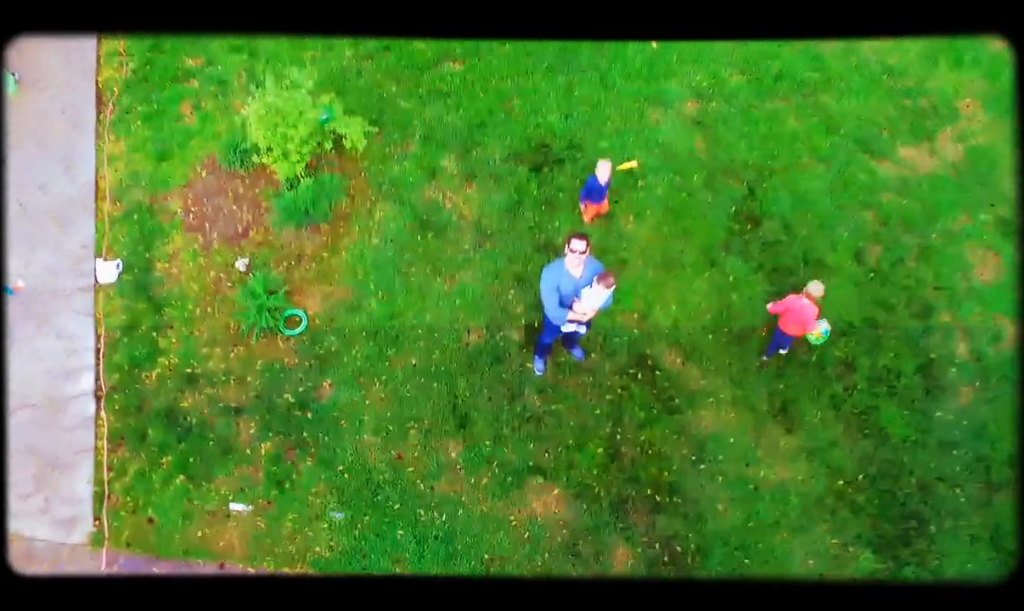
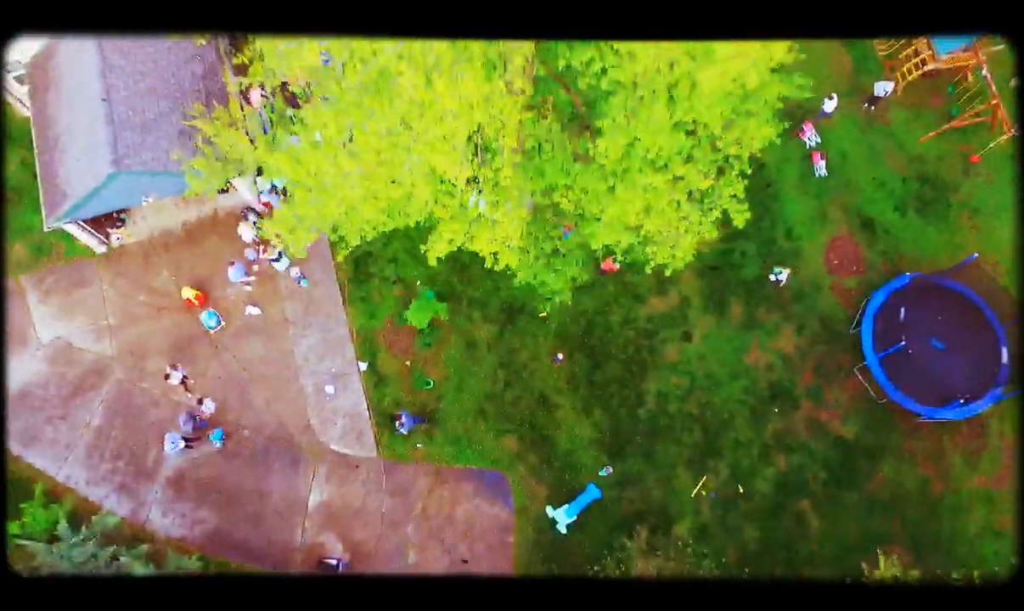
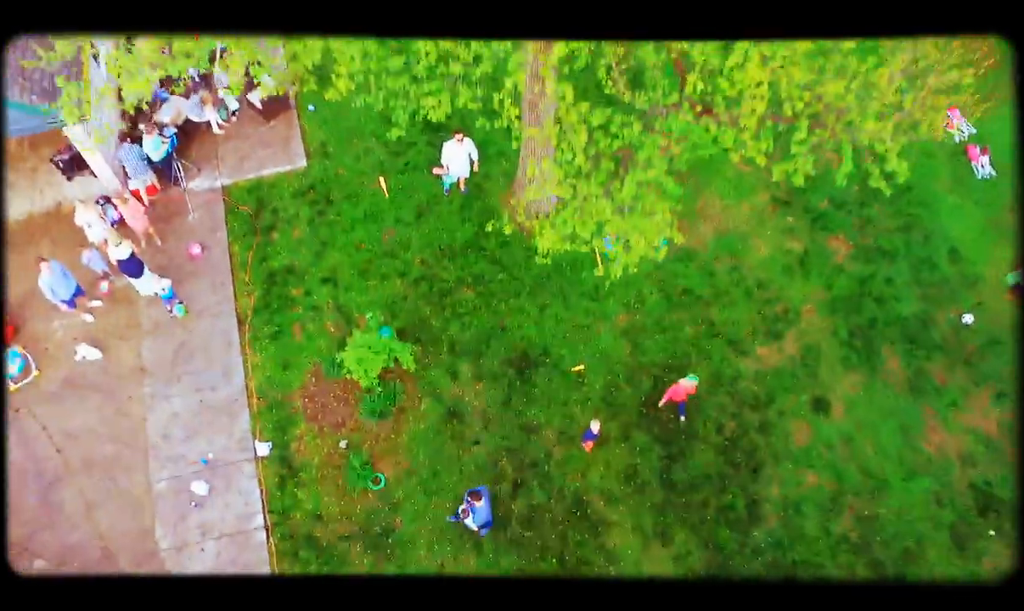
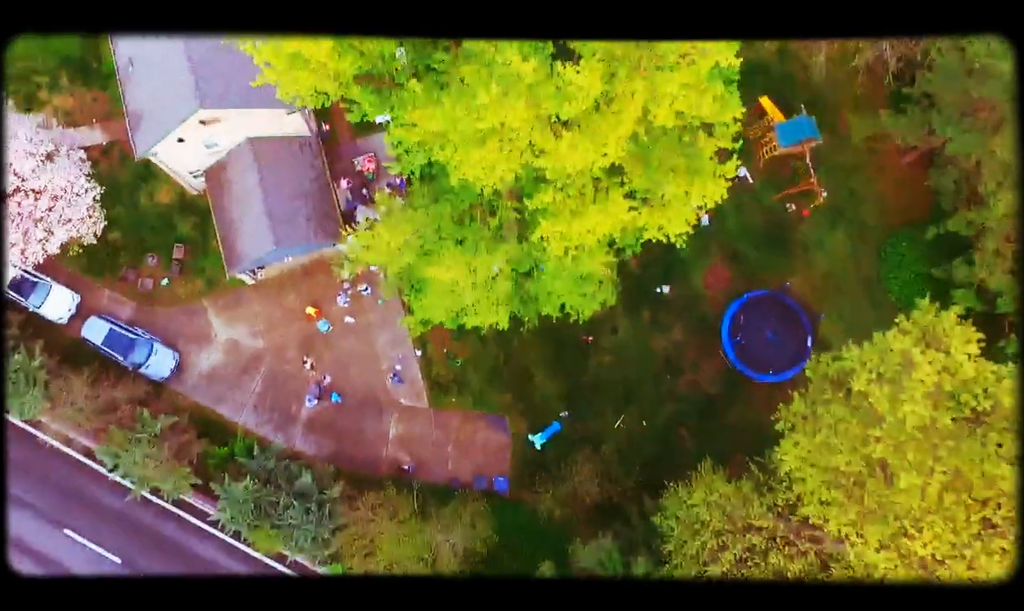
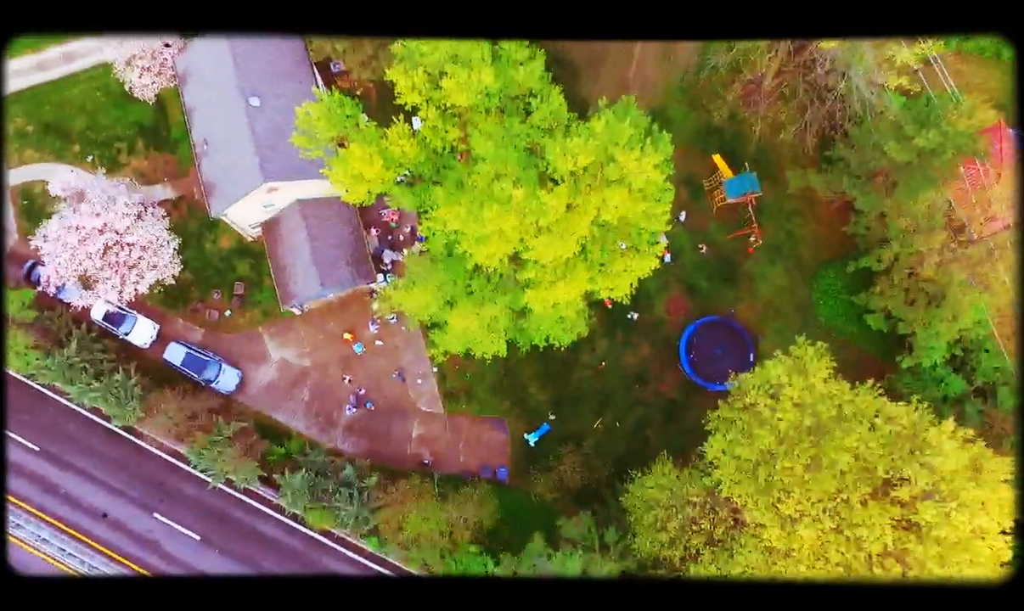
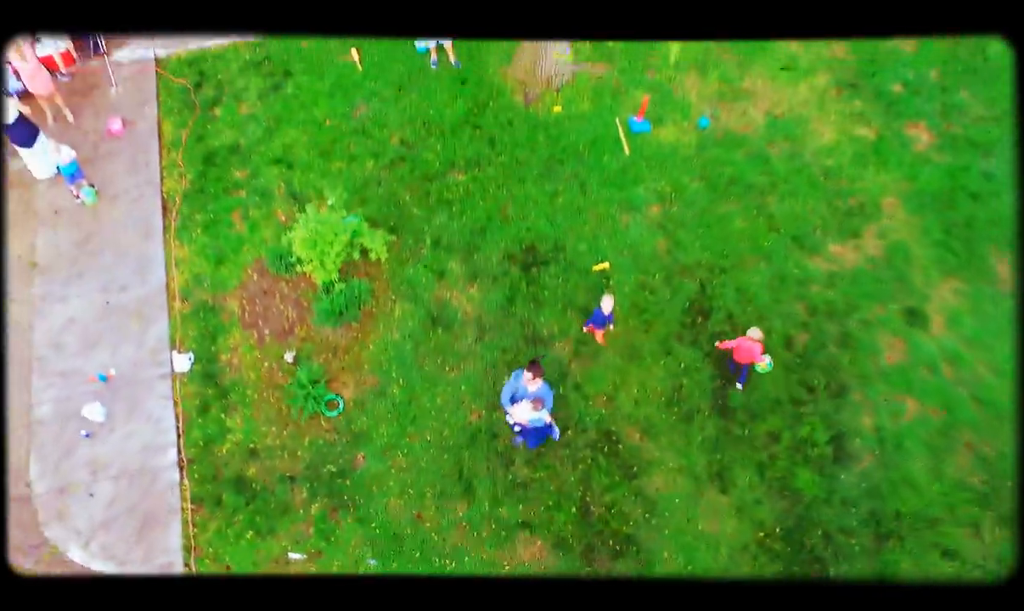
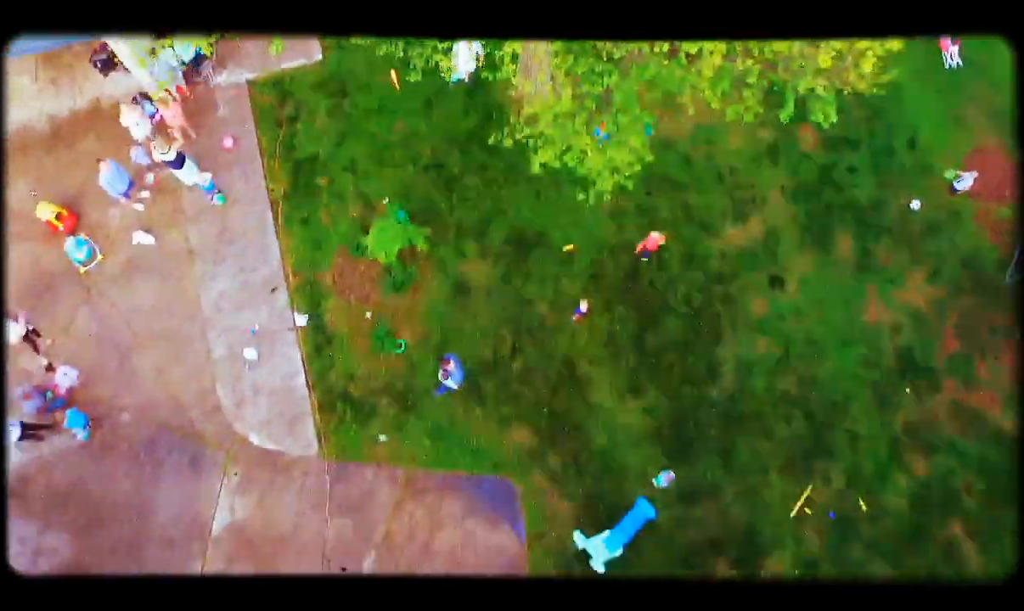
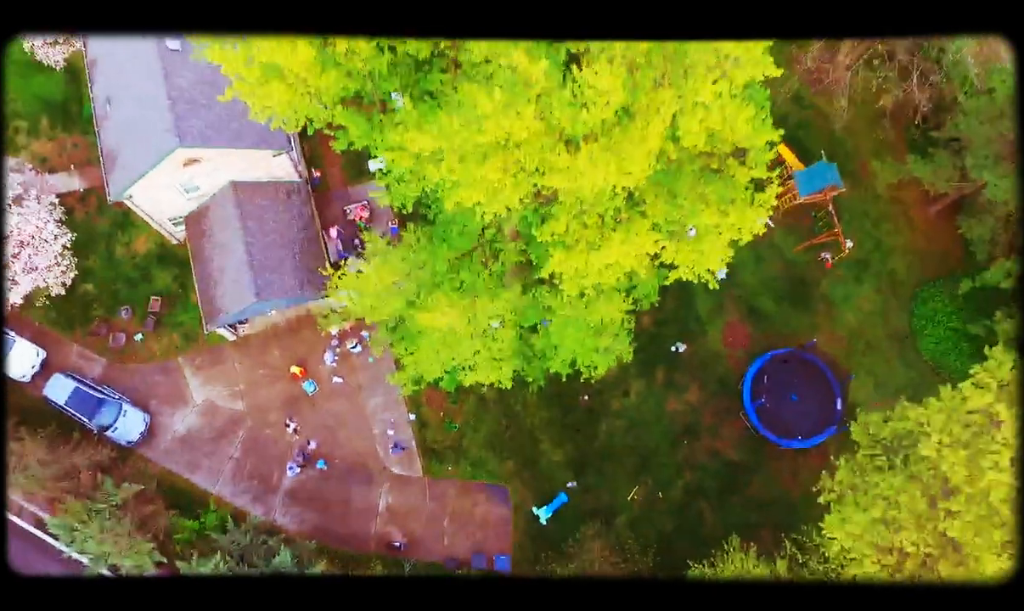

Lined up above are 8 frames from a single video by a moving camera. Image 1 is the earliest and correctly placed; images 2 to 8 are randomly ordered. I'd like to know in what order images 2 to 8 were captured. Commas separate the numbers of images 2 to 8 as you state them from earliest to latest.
6, 3, 7, 2, 8, 4, 5
